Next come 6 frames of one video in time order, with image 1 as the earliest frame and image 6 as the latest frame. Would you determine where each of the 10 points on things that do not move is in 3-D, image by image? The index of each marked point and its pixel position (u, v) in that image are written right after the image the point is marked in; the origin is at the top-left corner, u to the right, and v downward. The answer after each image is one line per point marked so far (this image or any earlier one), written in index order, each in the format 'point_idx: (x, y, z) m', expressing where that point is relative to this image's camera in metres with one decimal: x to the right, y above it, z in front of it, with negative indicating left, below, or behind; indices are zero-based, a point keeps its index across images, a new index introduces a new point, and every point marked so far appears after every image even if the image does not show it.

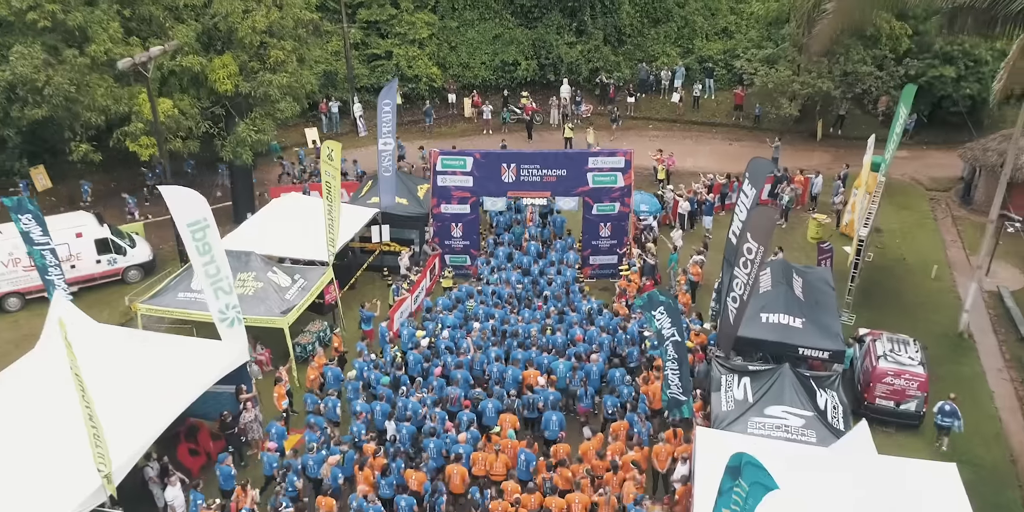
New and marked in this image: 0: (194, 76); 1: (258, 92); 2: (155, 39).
0: (-8.9, +5.1, +17.7) m
1: (-7.2, +4.7, +18.0) m
2: (-9.7, +5.9, +17.1) m
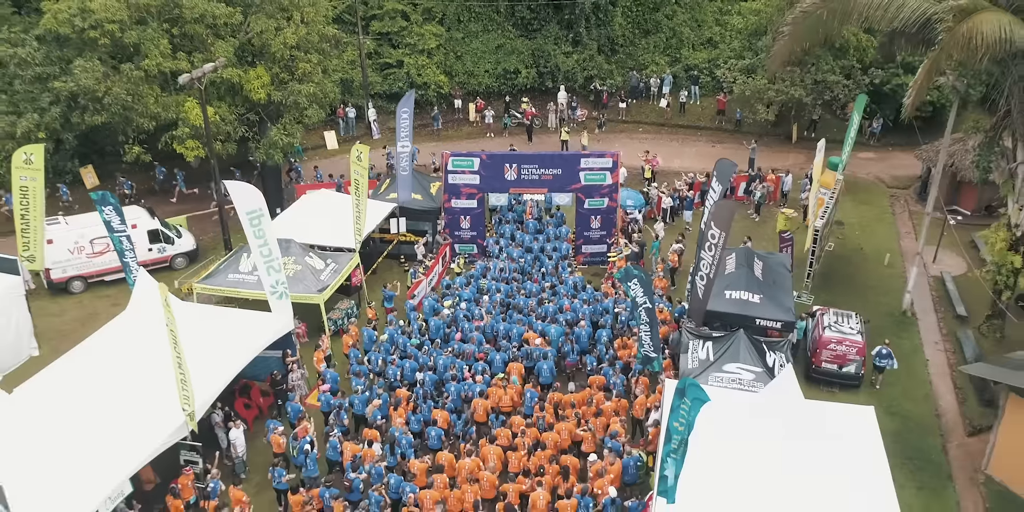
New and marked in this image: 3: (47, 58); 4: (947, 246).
0: (-8.9, +5.4, +19.9) m
1: (-7.2, +5.0, +20.2) m
2: (-9.6, +6.2, +19.4) m
3: (-14.4, +6.1, +19.5) m
4: (+13.5, +0.3, +19.6) m
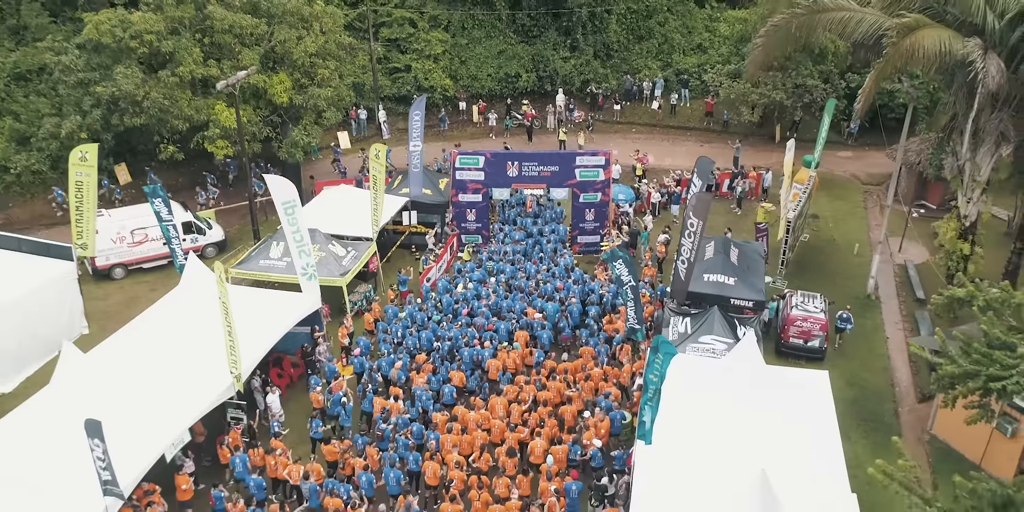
0: (-8.8, +5.7, +21.7) m
1: (-7.1, +5.4, +22.0) m
2: (-9.6, +6.6, +21.2) m
3: (-14.4, +6.5, +21.3) m
4: (+13.6, +0.7, +21.4) m
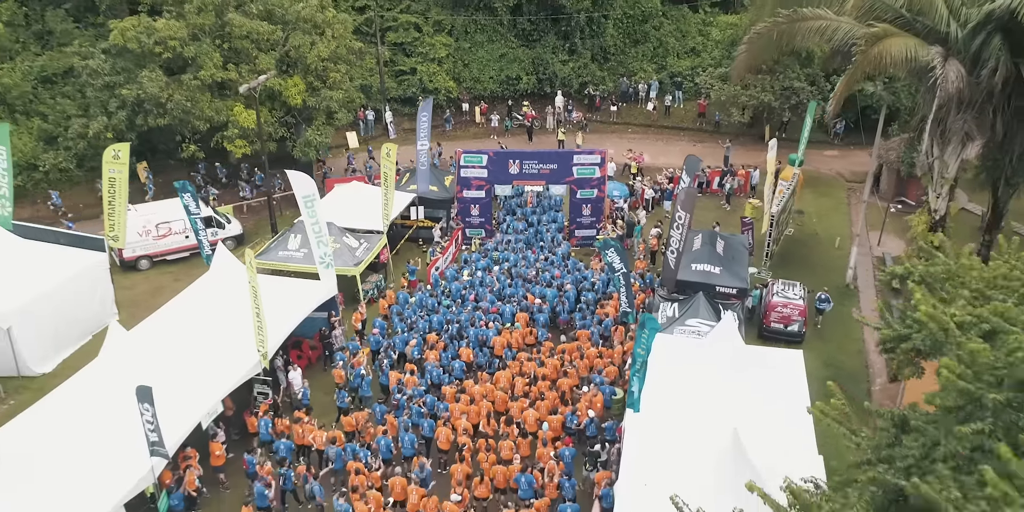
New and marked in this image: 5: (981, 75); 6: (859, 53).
0: (-8.8, +6.0, +23.0) m
1: (-7.1, +5.6, +23.3) m
2: (-9.5, +6.8, +22.5) m
3: (-14.3, +6.7, +22.6) m
4: (+13.6, +0.9, +22.7) m
5: (+11.7, +4.5, +15.6) m
6: (+8.6, +5.0, +15.6) m
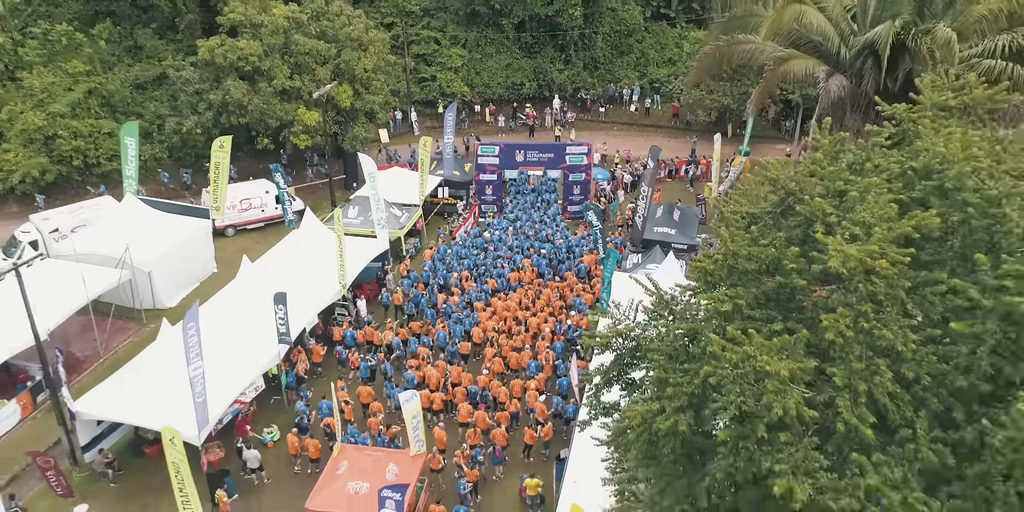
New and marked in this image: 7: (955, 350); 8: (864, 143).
0: (-8.5, +7.3, +28.9) m
1: (-6.8, +6.9, +29.2) m
2: (-9.2, +8.1, +28.3) m
3: (-14.0, +8.0, +28.5) m
4: (+13.9, +2.2, +28.5) m
5: (+11.9, +5.8, +21.5) m
6: (+8.8, +6.3, +21.4) m
7: (+5.1, -1.1, +7.2) m
8: (+6.0, +1.9, +10.7) m
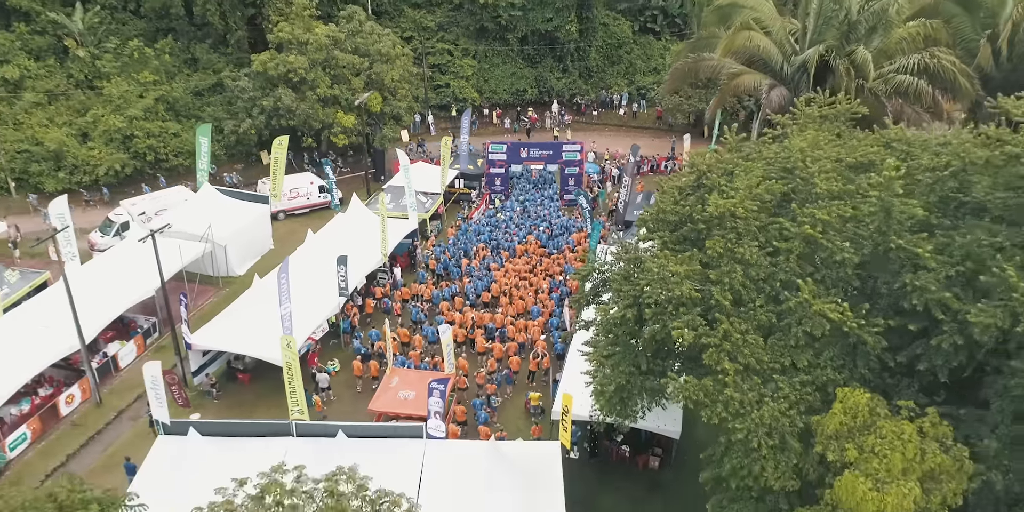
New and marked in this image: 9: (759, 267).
0: (-8.2, +8.3, +34.1) m
1: (-6.5, +7.9, +34.4) m
2: (-9.0, +9.1, +33.6) m
3: (-13.8, +9.0, +33.7) m
4: (+14.2, +3.2, +33.8) m
5: (+12.2, +6.8, +26.7) m
6: (+9.1, +7.3, +26.7) m
7: (+5.3, -0.1, +12.4) m
8: (+6.2, +2.9, +15.9) m
9: (+4.9, -0.2, +12.4) m
